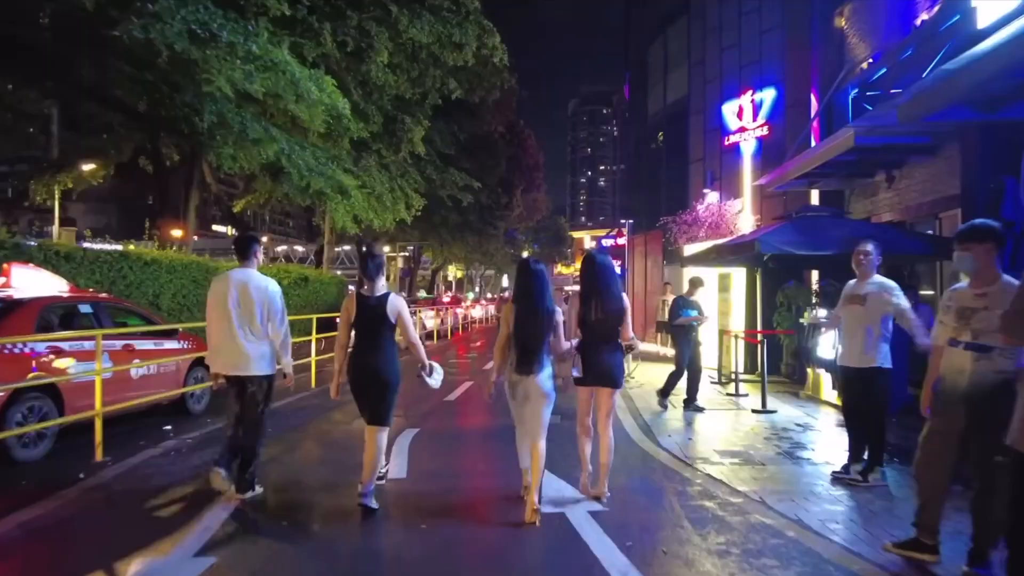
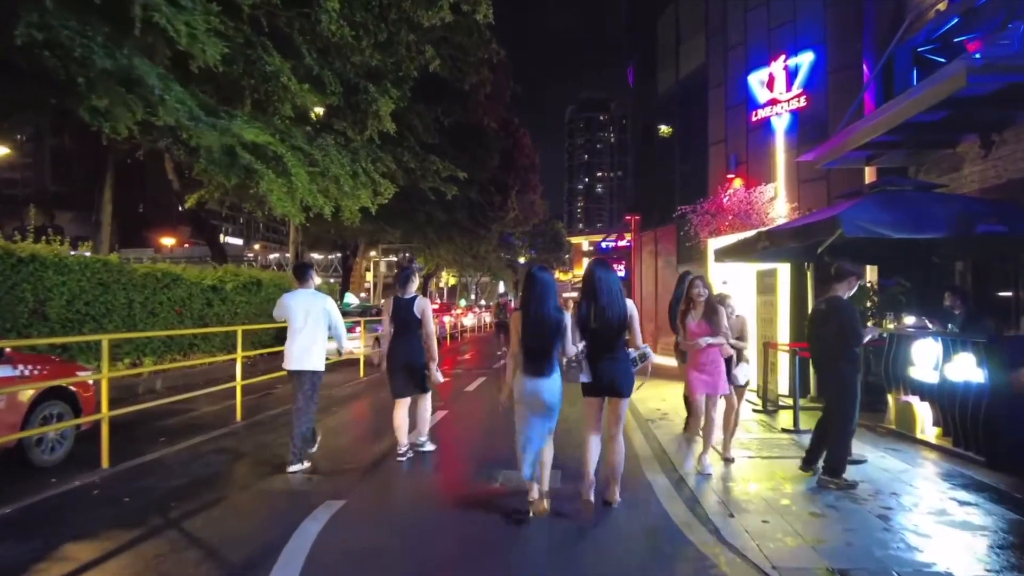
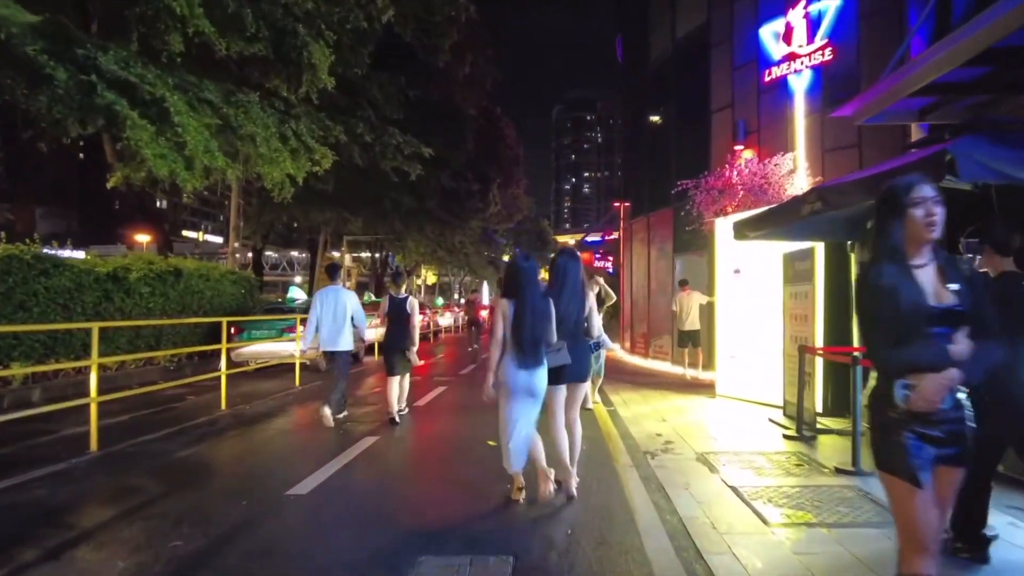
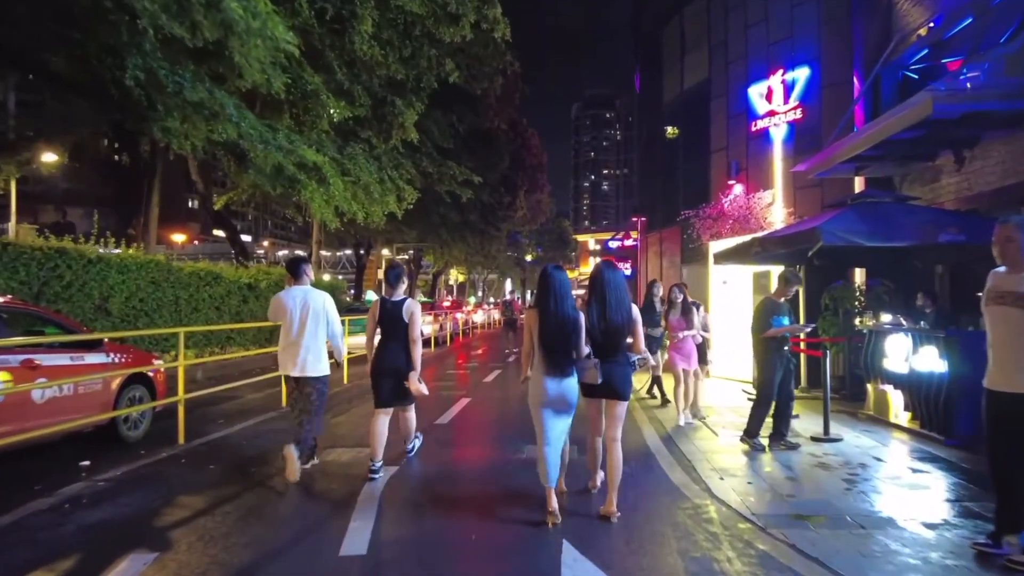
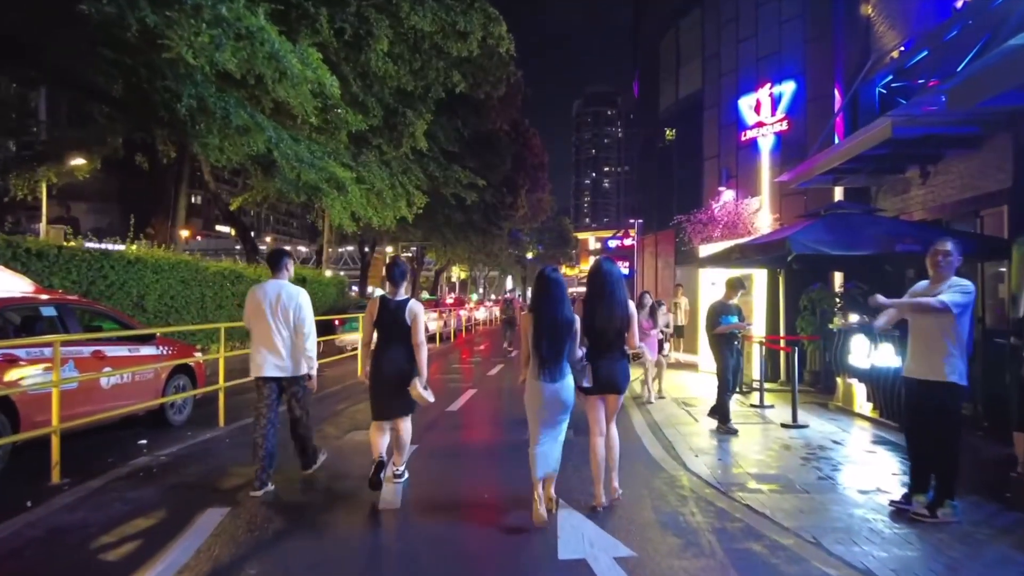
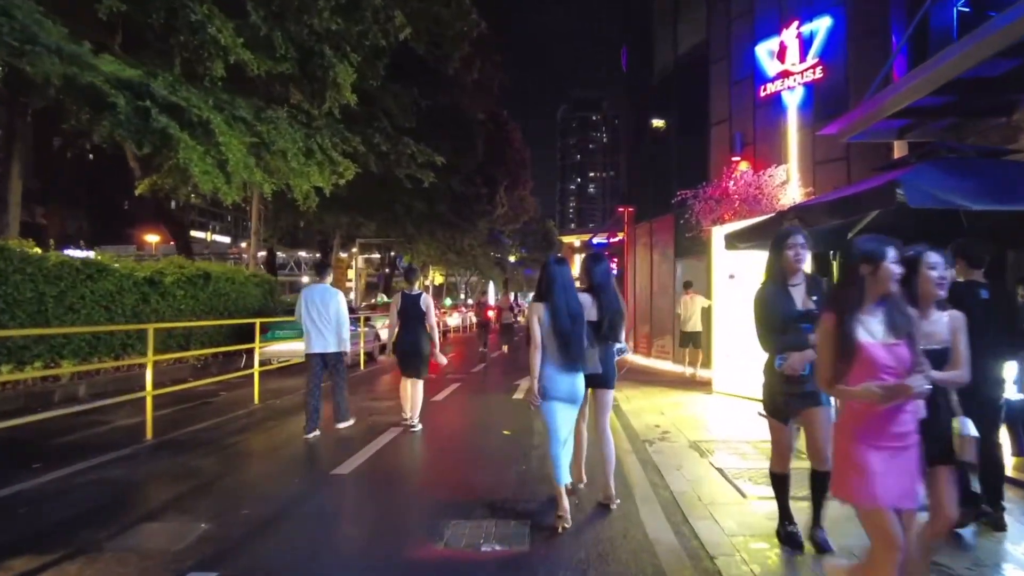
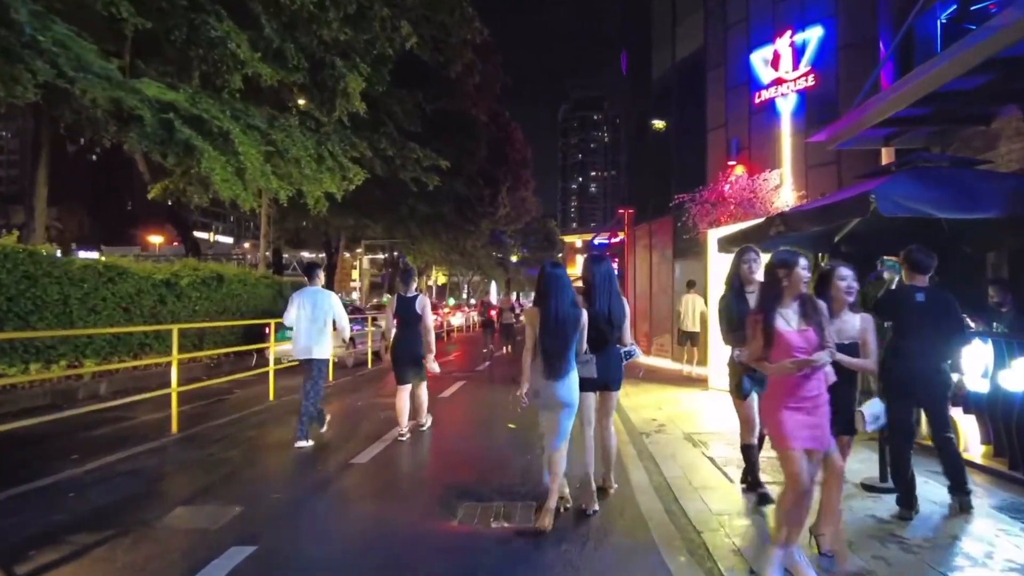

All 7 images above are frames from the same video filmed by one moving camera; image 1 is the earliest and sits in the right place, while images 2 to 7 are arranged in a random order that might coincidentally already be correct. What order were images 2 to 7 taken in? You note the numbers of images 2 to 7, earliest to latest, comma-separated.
5, 4, 2, 7, 6, 3
